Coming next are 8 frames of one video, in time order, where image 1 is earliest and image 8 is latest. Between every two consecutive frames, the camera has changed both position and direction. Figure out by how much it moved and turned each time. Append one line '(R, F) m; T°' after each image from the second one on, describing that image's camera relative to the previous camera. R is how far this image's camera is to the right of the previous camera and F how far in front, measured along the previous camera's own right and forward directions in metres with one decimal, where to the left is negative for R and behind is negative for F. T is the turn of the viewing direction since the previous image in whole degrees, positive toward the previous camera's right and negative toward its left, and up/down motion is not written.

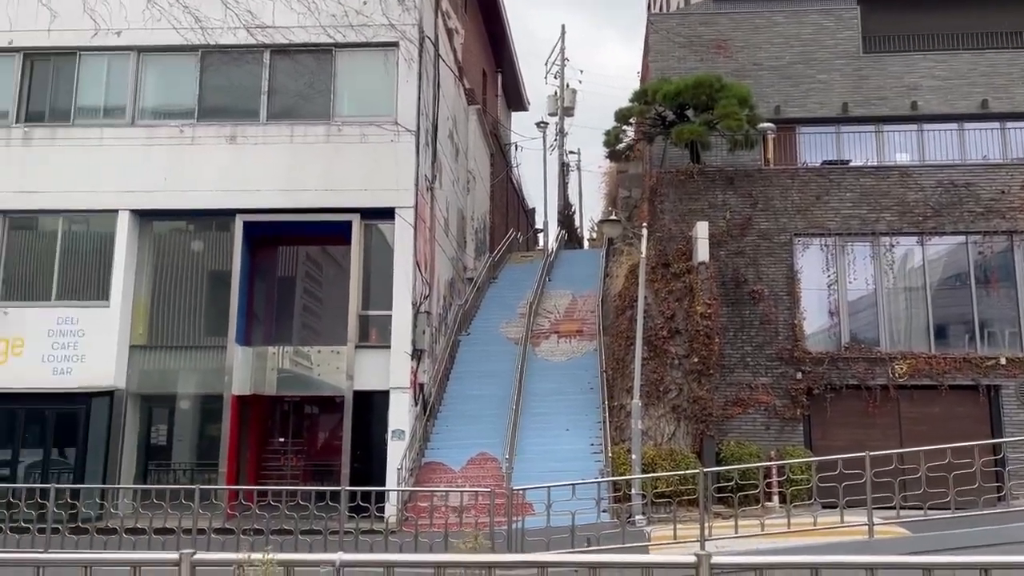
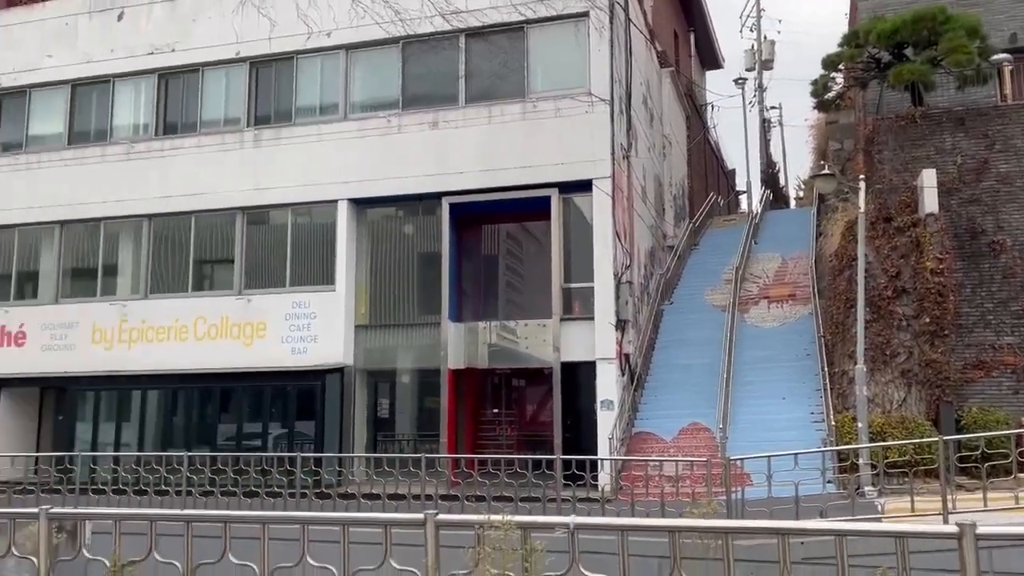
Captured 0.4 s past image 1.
(-0.1, 0.0) m; -13°
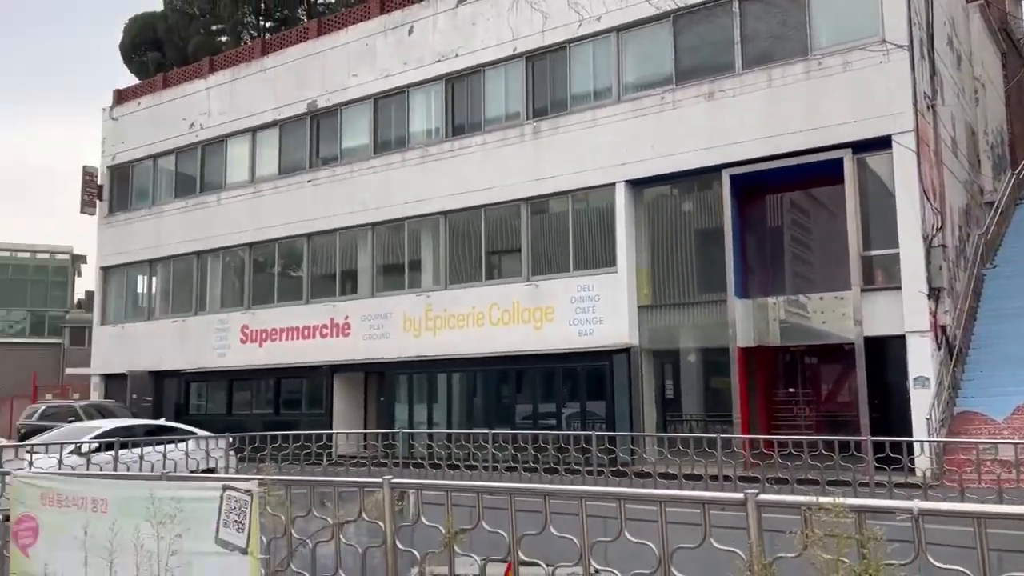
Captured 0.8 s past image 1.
(-0.1, 0.0) m; -19°
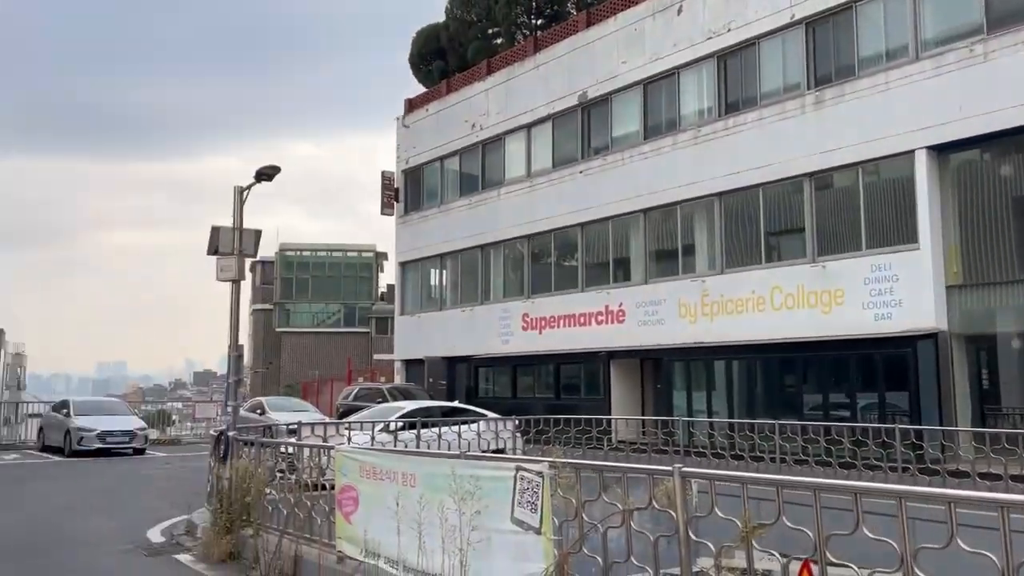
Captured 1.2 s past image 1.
(-0.1, +0.1) m; -18°
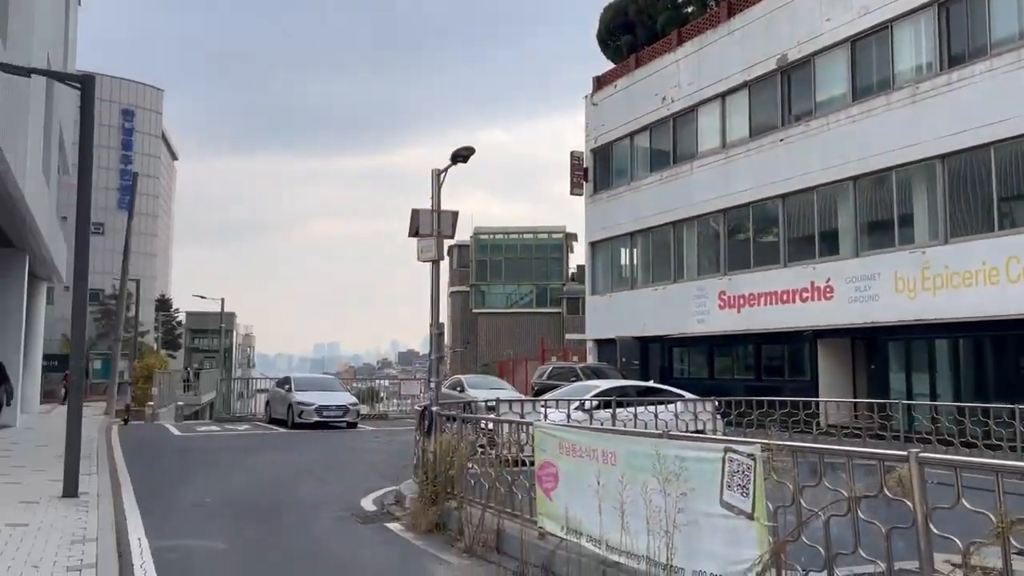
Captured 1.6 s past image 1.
(-0.1, +0.2) m; -13°
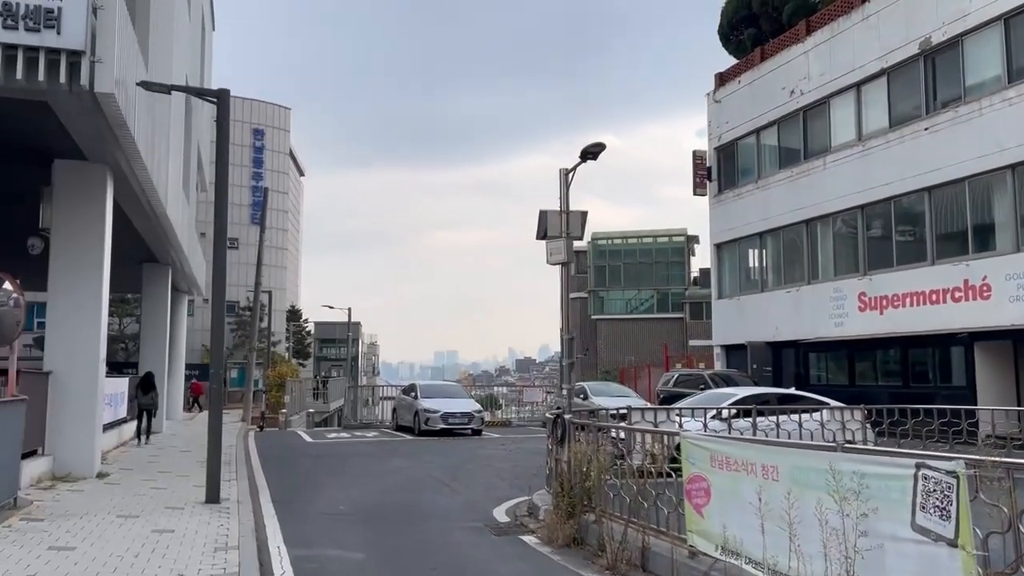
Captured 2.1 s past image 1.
(-0.2, +0.4) m; -8°
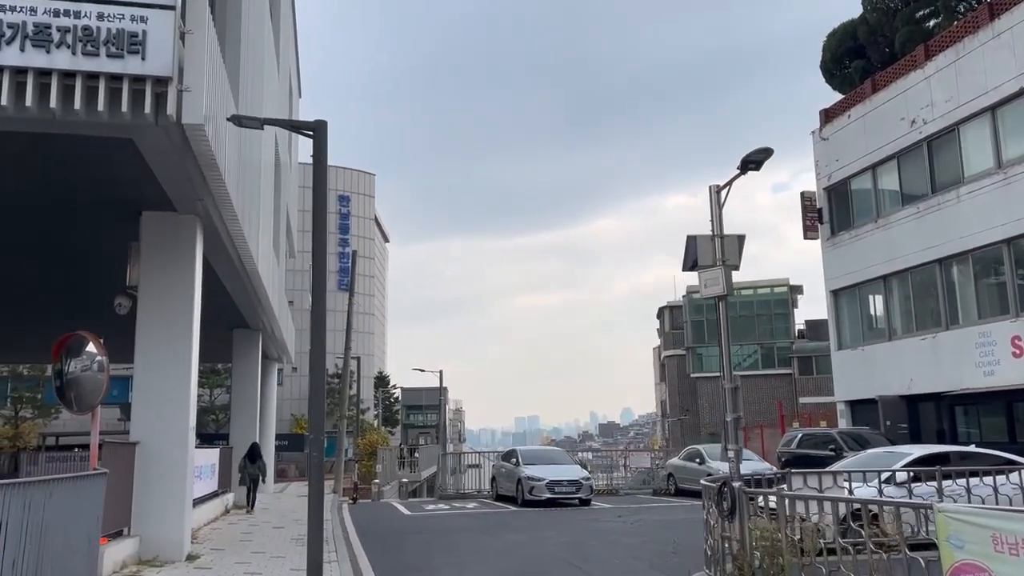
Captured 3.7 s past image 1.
(-0.7, +1.4) m; -5°
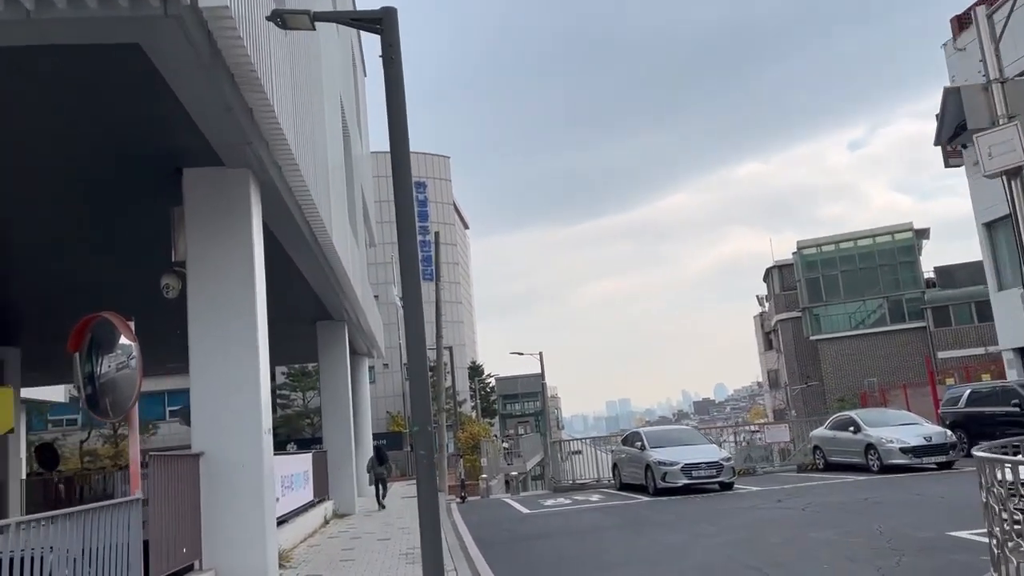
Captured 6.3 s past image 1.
(-0.7, +2.5) m; -5°
